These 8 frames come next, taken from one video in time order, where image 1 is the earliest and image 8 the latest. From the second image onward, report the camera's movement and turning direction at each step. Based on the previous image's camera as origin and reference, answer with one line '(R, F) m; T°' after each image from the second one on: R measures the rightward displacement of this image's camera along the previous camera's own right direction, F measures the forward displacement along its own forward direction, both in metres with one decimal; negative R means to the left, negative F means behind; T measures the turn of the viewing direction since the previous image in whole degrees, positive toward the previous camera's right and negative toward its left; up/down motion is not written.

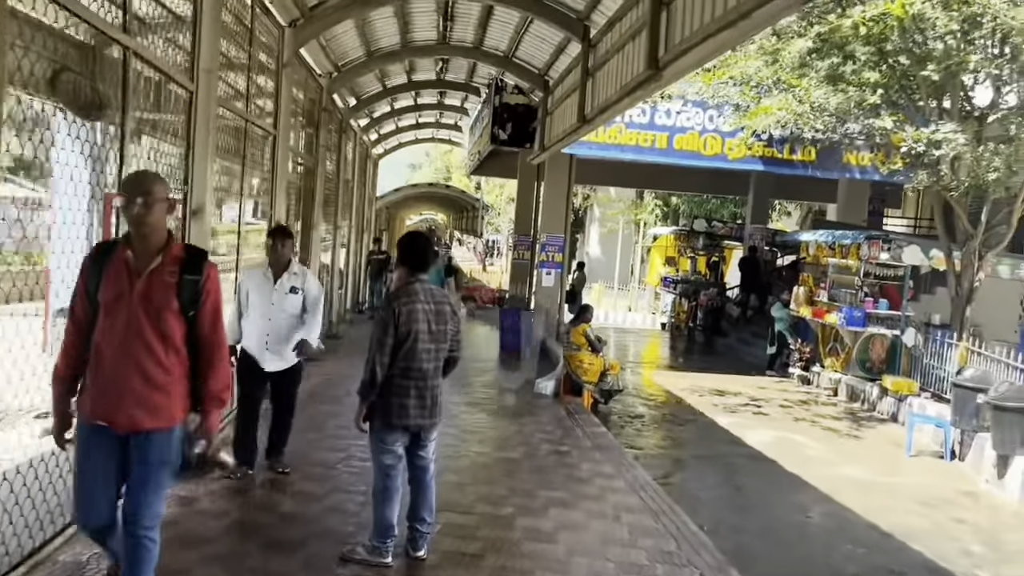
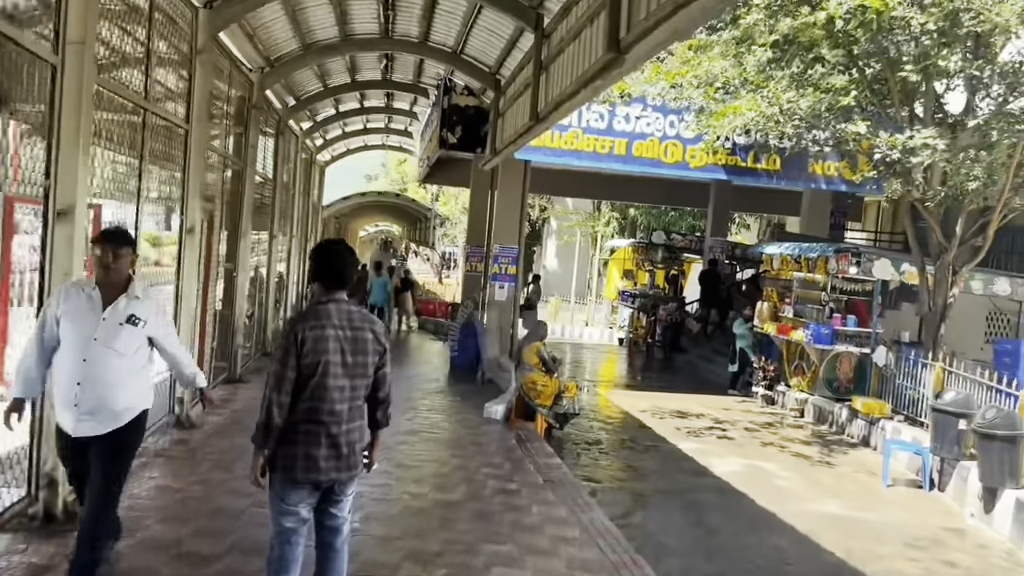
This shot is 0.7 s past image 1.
(+0.1, +0.9) m; +3°
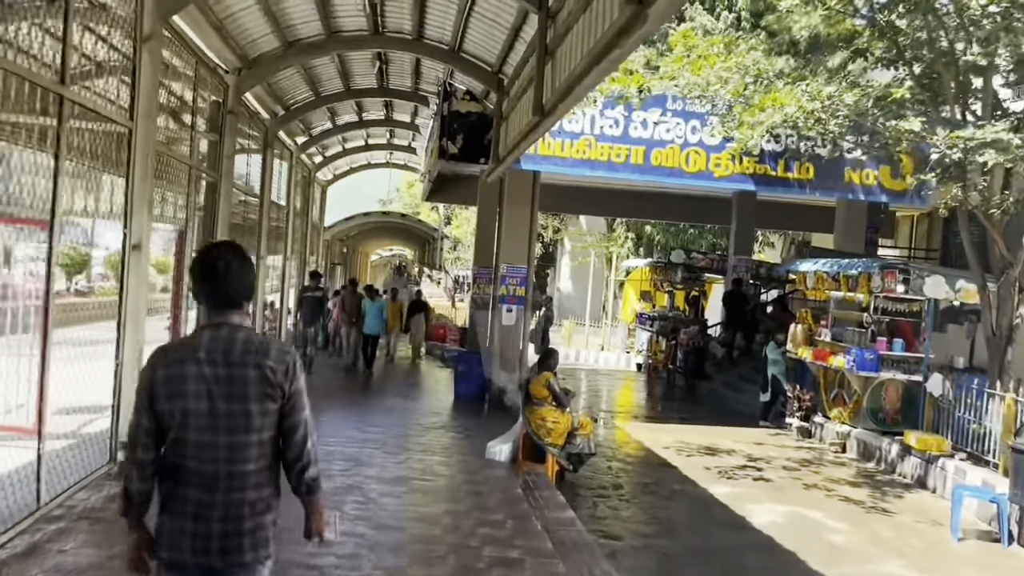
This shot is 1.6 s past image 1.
(+0.1, +1.2) m; -1°
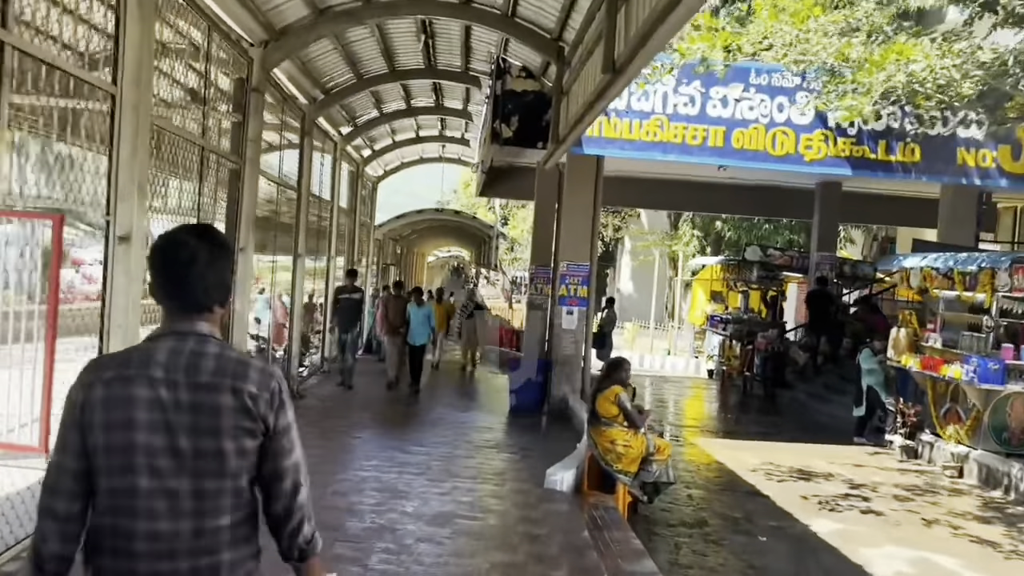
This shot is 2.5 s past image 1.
(0.0, +1.3) m; -4°
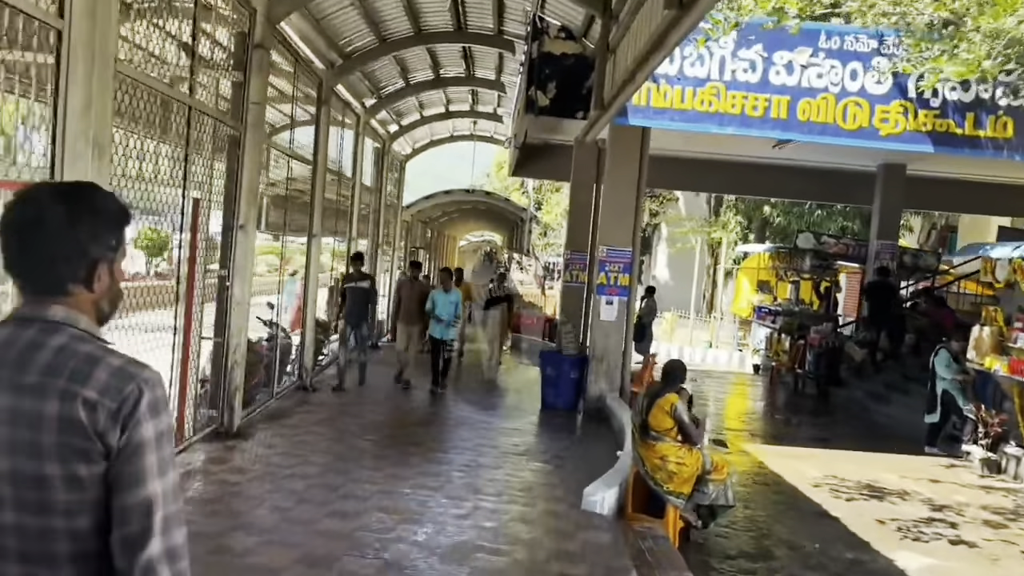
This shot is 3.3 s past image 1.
(0.0, +1.1) m; -2°
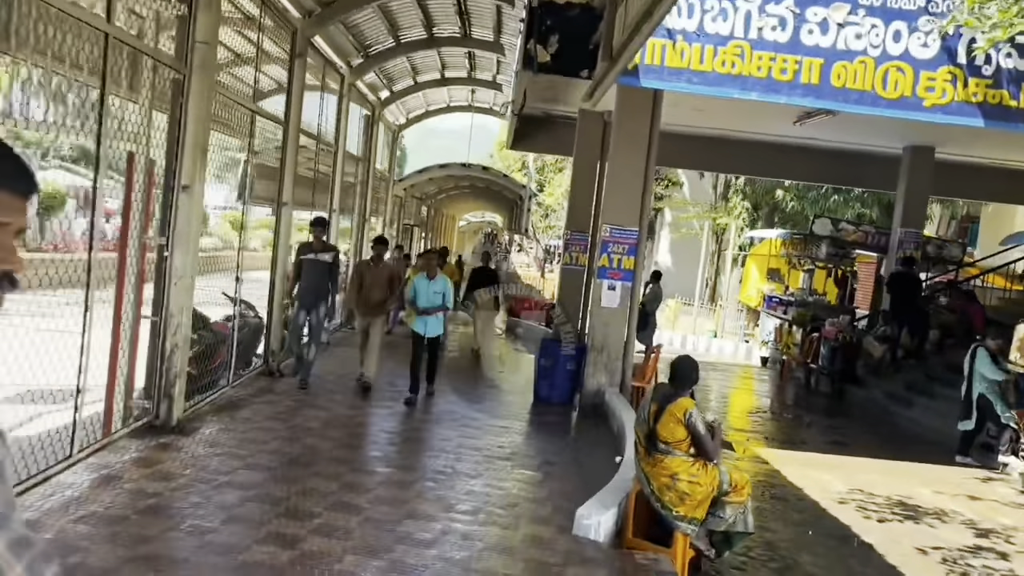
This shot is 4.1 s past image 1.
(+0.1, +1.1) m; 0°
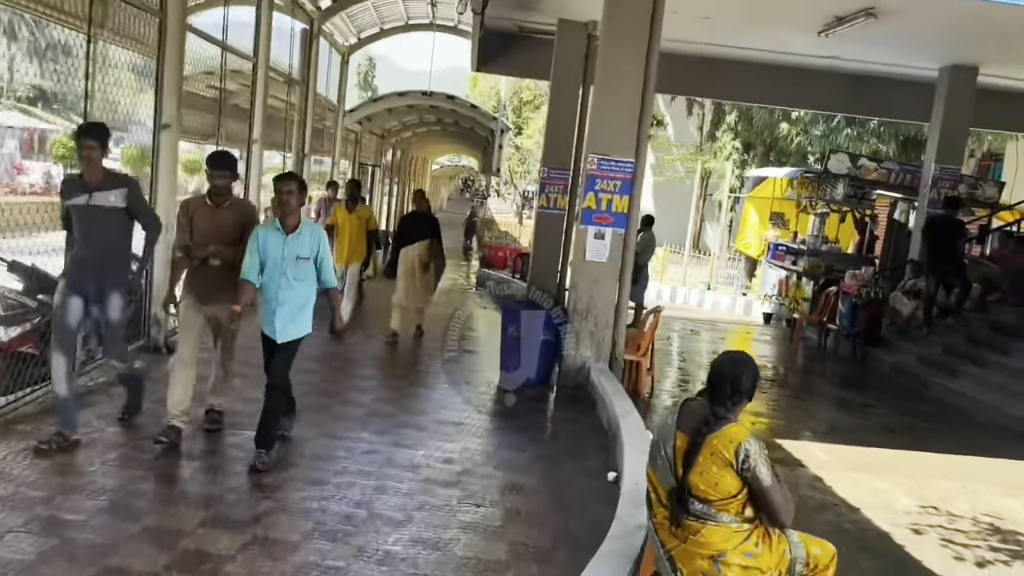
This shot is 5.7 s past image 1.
(+0.2, +2.3) m; +1°
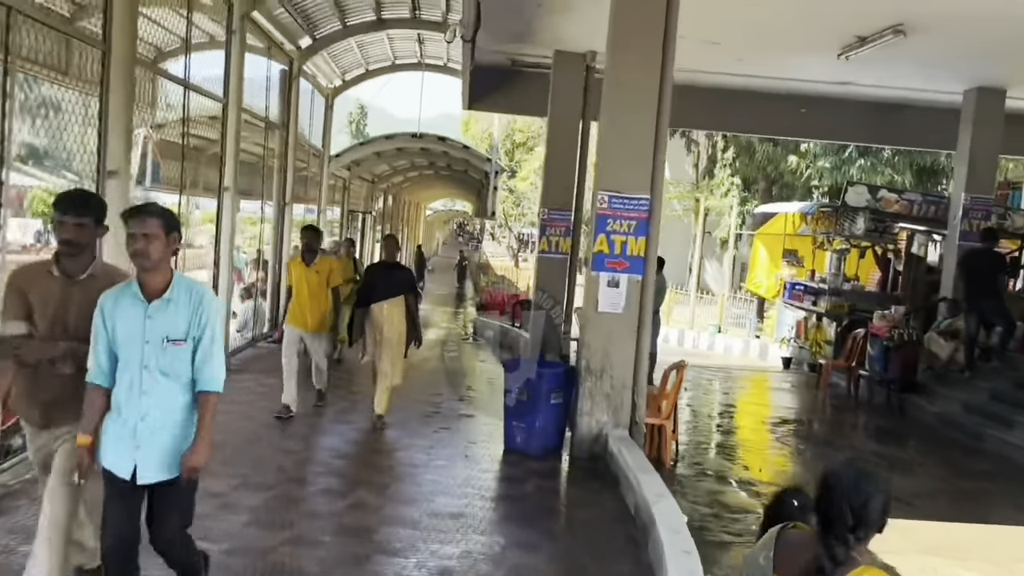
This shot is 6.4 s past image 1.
(-0.1, +1.0) m; 0°
